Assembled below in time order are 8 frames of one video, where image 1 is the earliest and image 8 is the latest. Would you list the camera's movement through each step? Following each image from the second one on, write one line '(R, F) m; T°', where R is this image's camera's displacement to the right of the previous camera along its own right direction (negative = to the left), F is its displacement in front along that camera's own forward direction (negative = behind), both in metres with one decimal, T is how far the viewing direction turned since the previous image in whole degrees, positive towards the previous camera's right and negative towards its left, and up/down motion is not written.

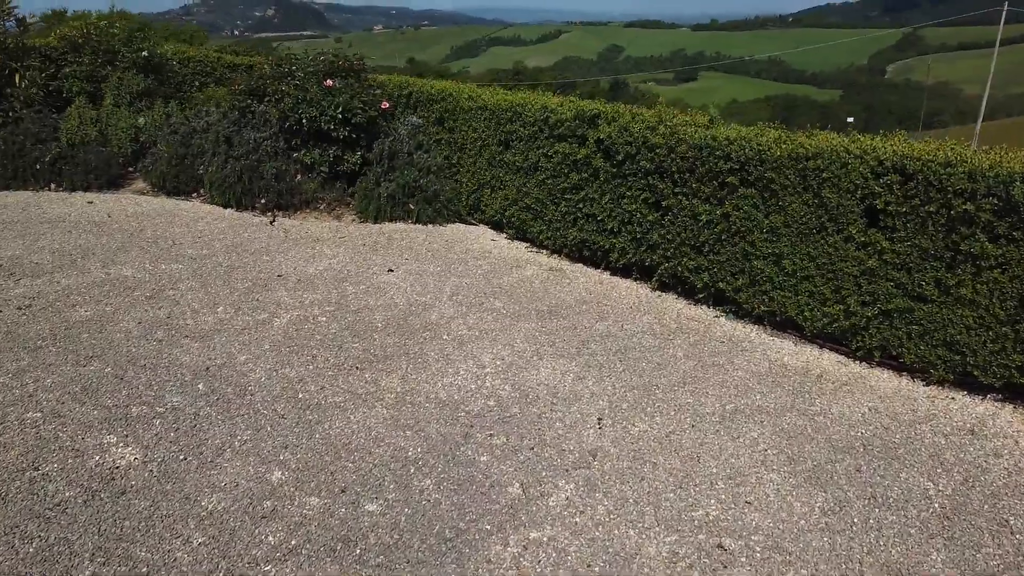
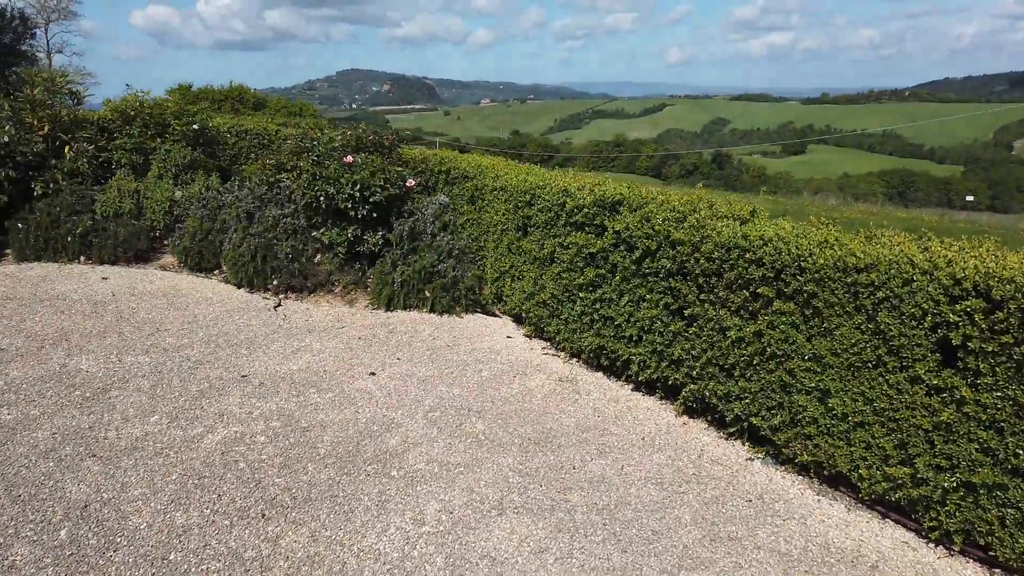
(+0.6, +0.9) m; -7°
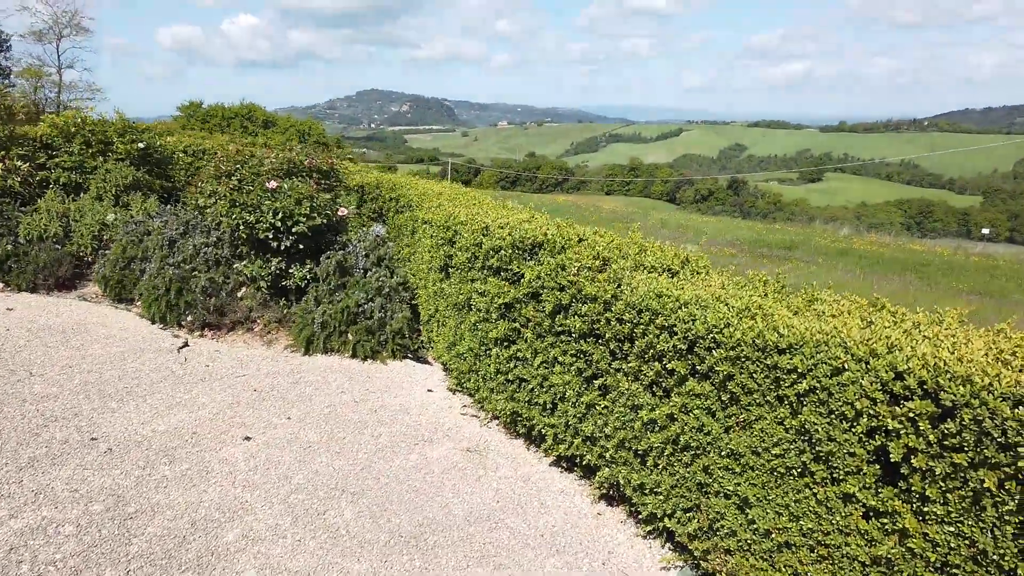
(+0.7, +0.7) m; -1°
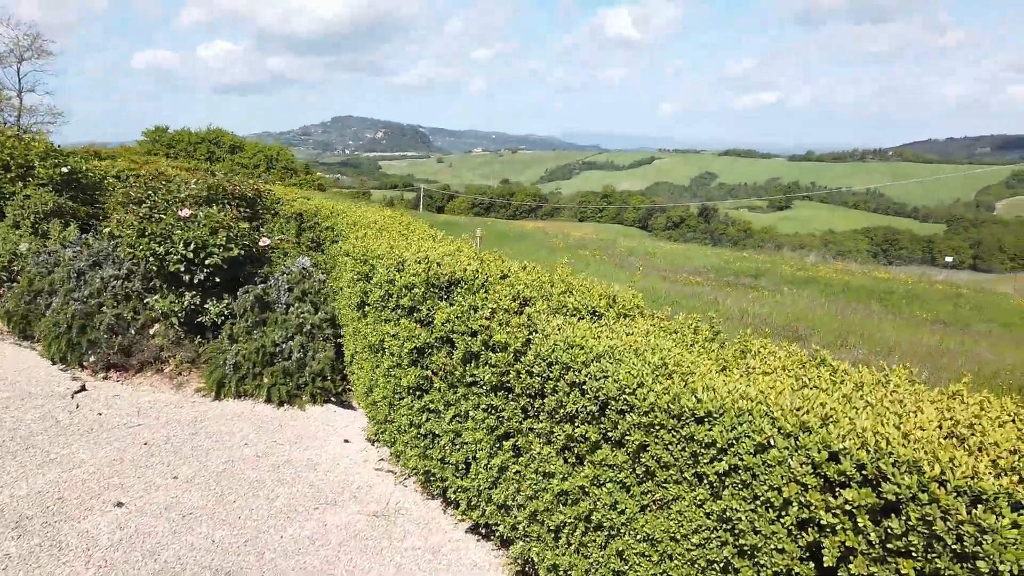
(+0.3, +0.5) m; +2°
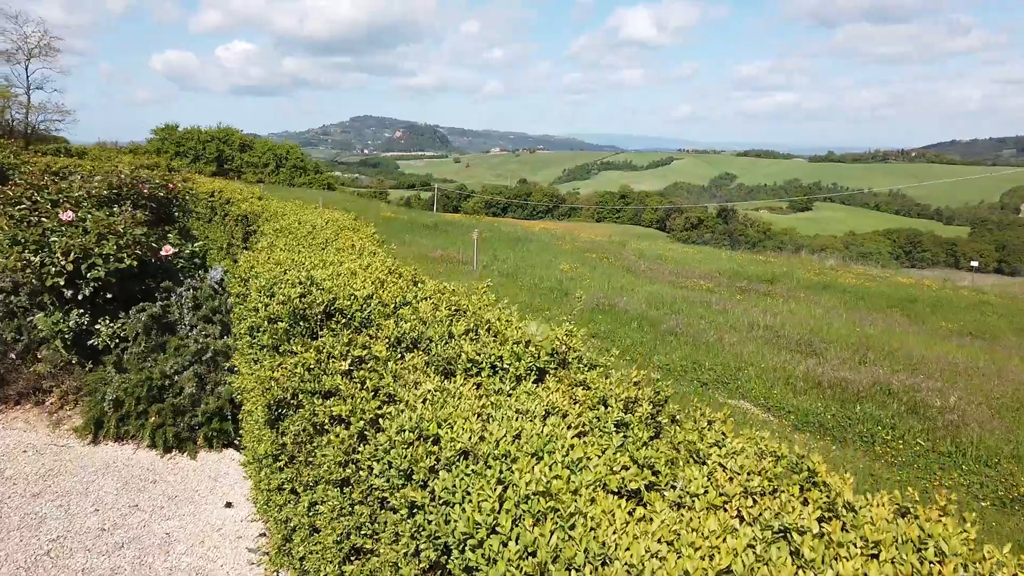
(+0.5, +1.0) m; -1°
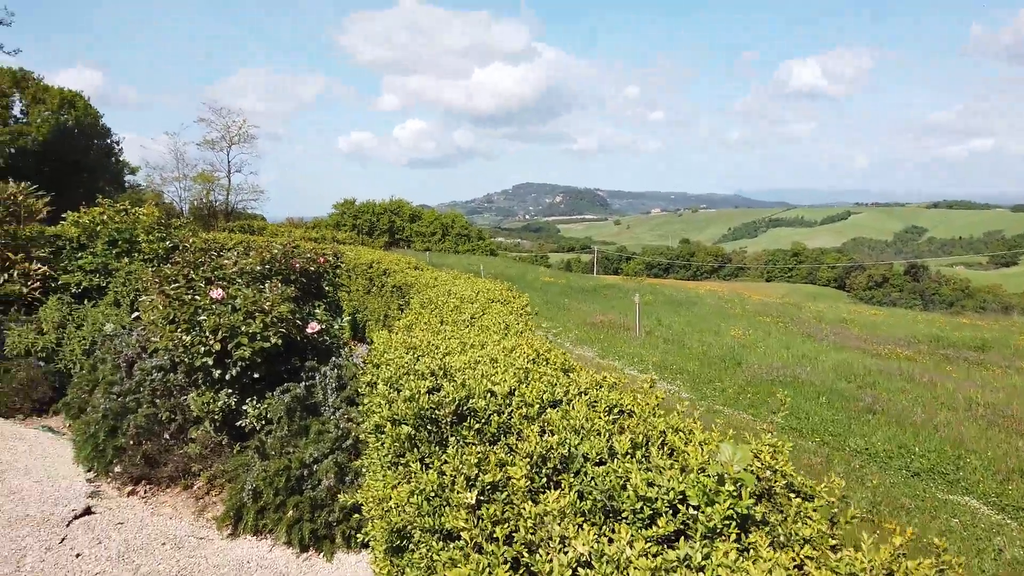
(-0.1, +0.6) m; -12°
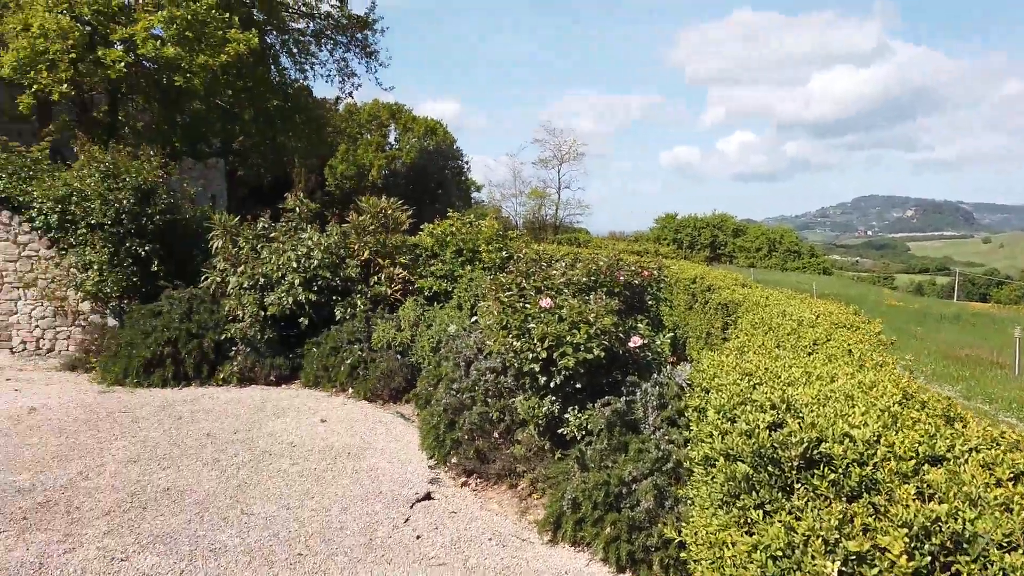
(-0.1, +0.2) m; -24°
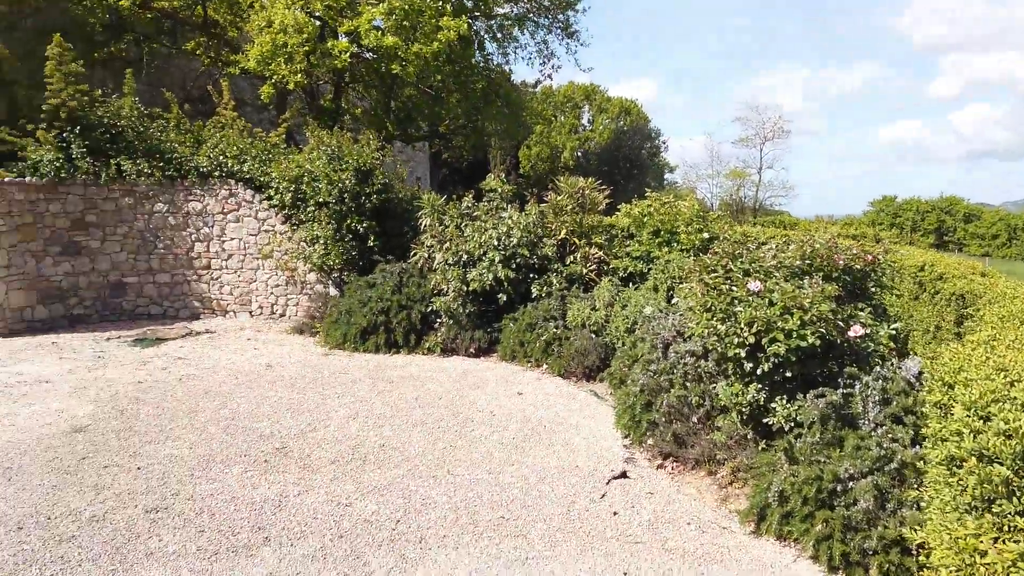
(-0.1, 0.0) m; -14°
